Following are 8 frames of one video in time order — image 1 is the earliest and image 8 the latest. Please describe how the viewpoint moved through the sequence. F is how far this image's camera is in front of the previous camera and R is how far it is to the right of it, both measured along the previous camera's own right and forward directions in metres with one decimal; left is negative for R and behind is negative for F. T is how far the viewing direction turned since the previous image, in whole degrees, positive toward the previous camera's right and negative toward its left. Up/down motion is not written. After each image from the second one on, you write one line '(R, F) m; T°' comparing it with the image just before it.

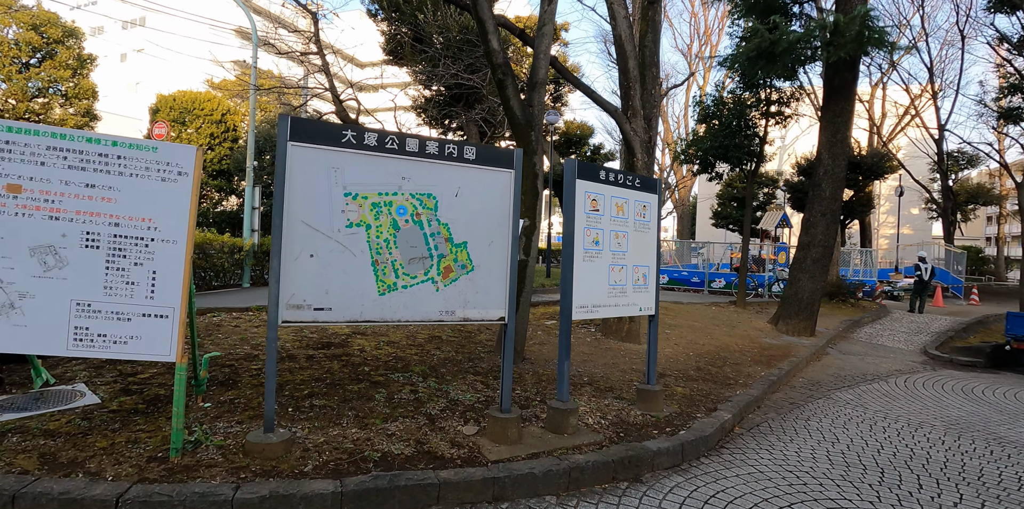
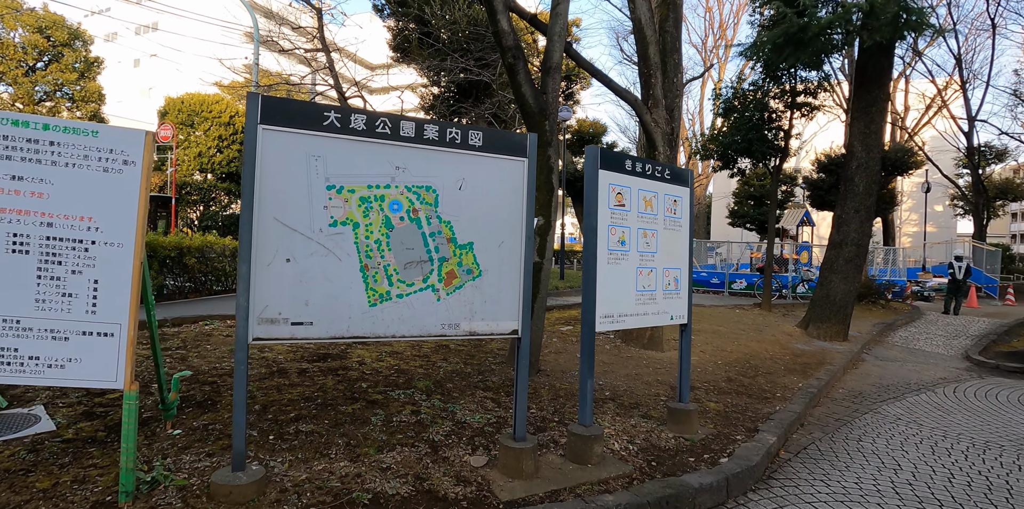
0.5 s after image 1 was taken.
(0.0, +0.7) m; -1°
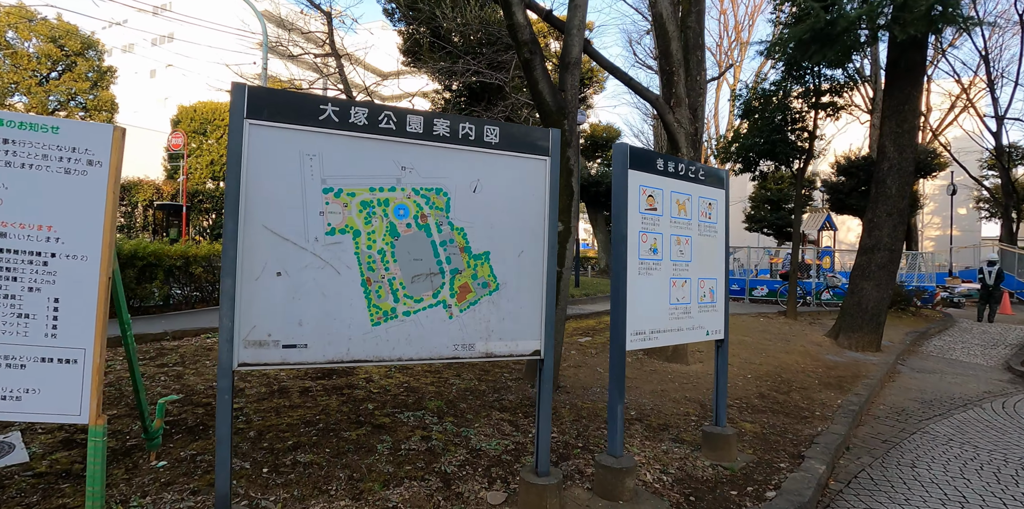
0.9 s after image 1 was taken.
(-0.1, +0.5) m; -1°
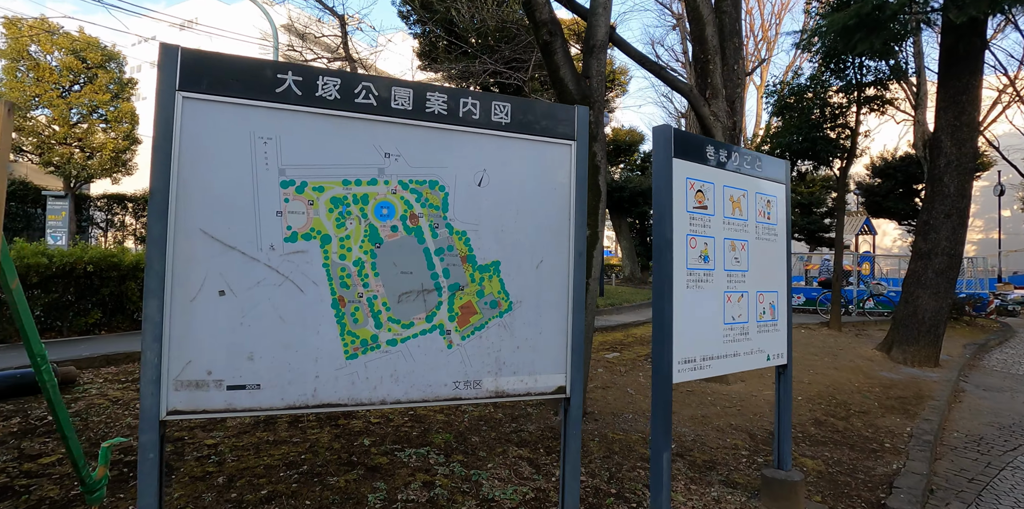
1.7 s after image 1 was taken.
(0.0, +0.8) m; -2°
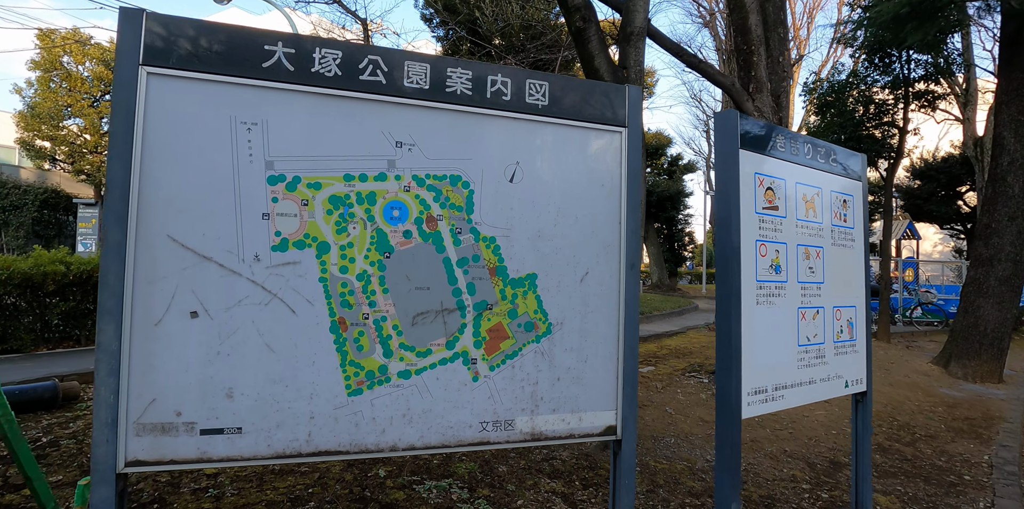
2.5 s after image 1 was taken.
(-0.1, +0.5) m; -2°
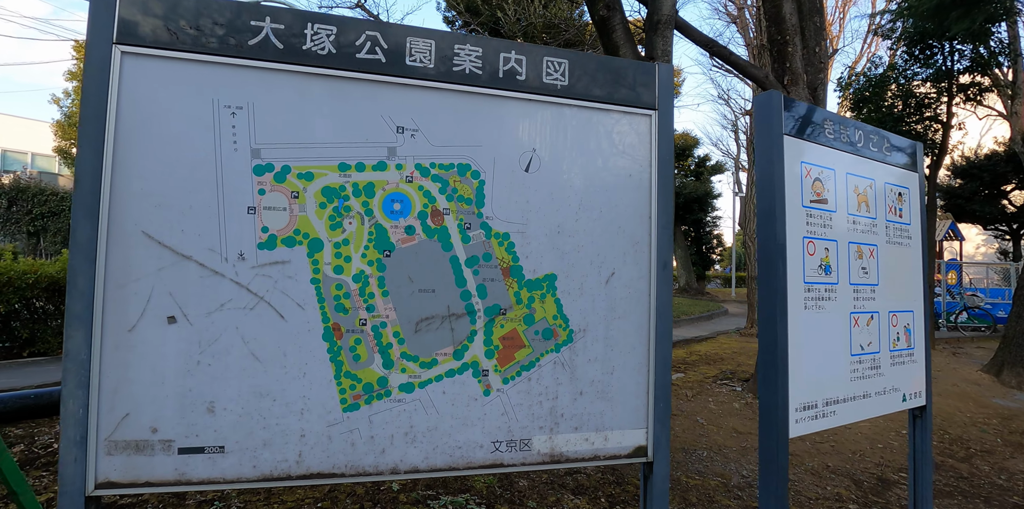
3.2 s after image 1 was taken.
(0.0, +0.2) m; -3°
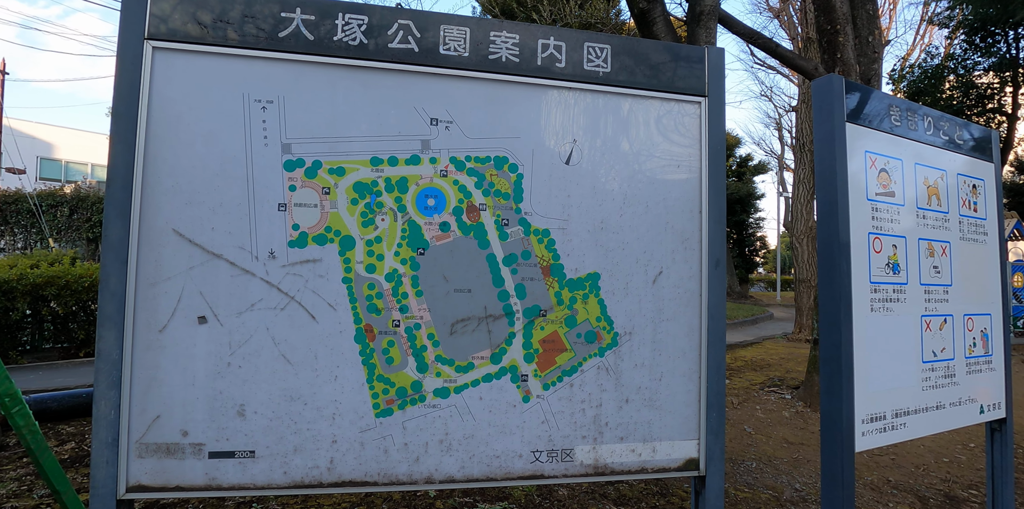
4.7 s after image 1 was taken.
(0.0, +0.1) m; -4°
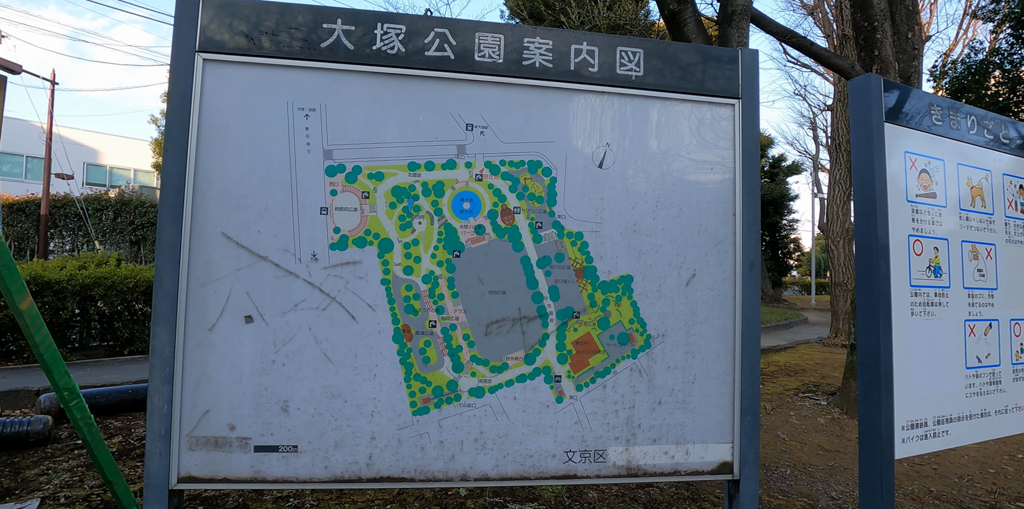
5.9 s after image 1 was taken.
(0.0, 0.0) m; -3°
